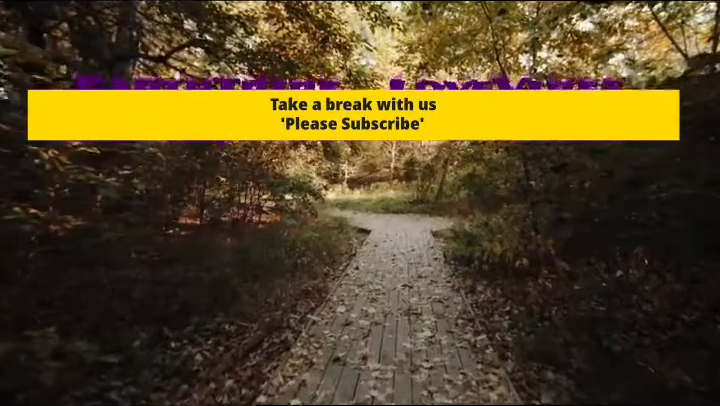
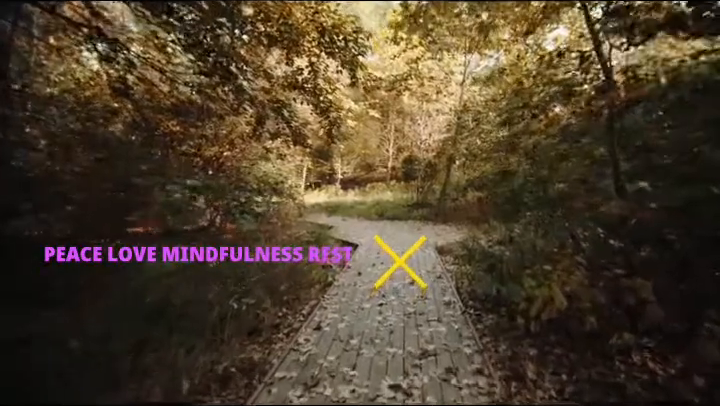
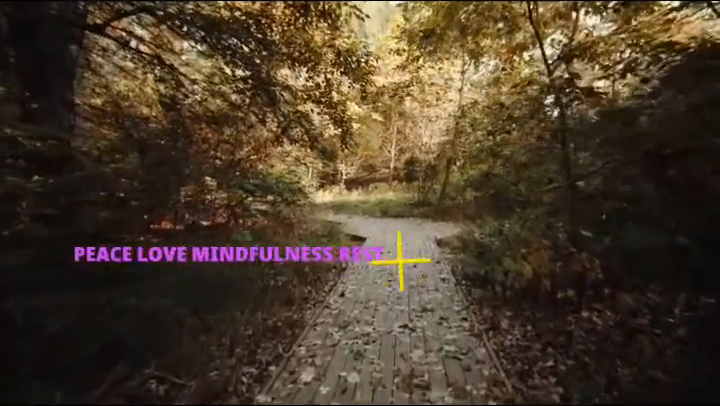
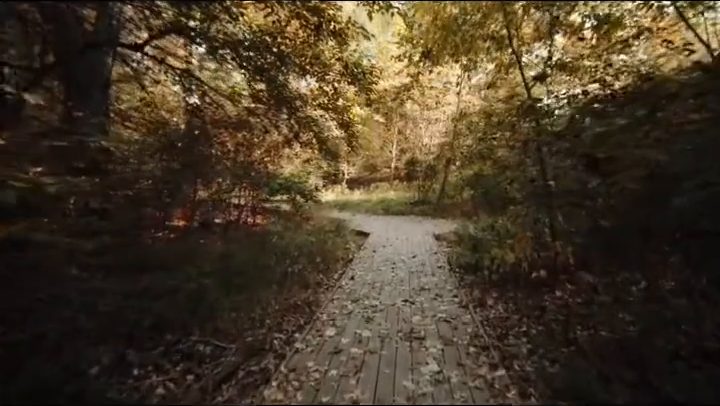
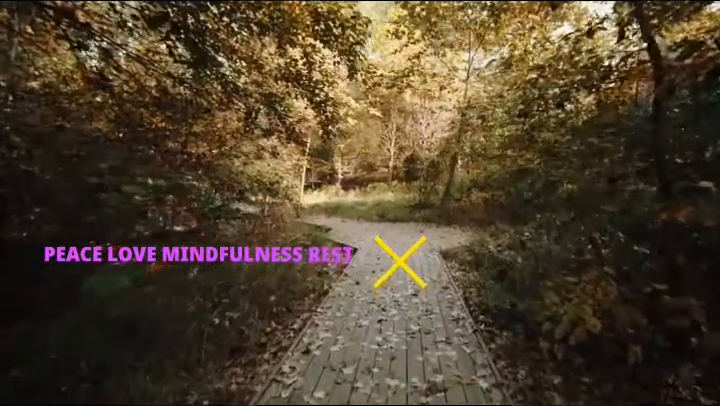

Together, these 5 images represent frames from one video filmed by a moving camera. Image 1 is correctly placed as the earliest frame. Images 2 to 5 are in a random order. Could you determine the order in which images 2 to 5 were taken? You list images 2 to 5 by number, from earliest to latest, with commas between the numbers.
4, 3, 2, 5
